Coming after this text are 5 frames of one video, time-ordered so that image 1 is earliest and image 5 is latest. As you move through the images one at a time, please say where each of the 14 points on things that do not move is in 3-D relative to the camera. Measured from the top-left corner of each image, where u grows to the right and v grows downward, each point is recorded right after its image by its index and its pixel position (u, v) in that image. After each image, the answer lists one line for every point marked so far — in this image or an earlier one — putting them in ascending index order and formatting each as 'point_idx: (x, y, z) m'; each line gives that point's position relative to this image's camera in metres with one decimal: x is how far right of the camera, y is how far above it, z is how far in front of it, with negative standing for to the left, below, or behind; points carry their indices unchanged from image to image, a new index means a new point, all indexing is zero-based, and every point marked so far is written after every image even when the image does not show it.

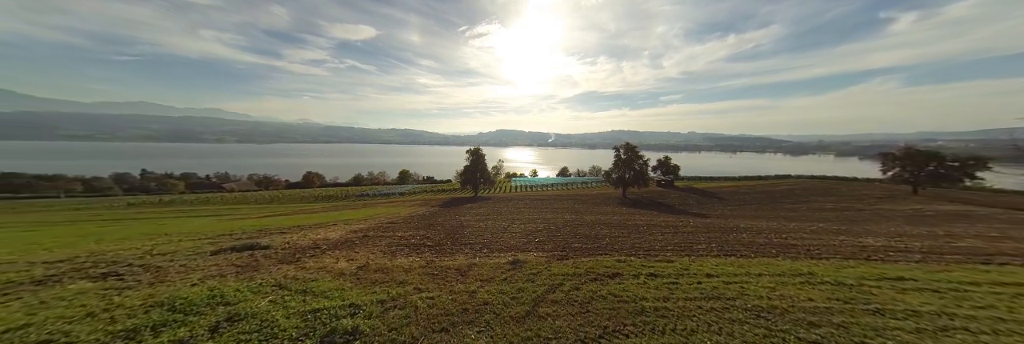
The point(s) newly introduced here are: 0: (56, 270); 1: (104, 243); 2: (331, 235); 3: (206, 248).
0: (-10.9, -2.3, +5.3) m
1: (-16.1, -2.7, +8.6) m
2: (-8.5, -3.0, +10.2) m
3: (-10.7, -2.6, +7.7) m
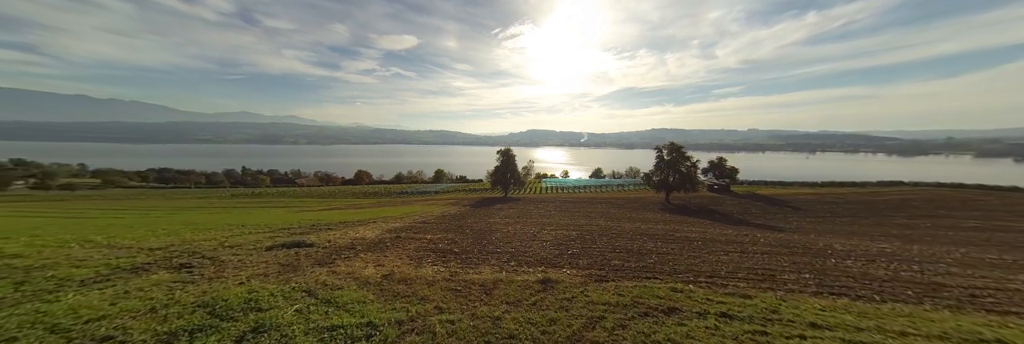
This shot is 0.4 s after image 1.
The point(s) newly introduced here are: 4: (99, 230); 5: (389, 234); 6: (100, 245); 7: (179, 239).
0: (-10.2, -2.4, +6.2) m
1: (-14.8, -2.7, +10.2) m
2: (-7.1, -3.1, +10.7) m
3: (-9.6, -2.7, +8.6) m
4: (-20.3, -2.7, +10.7) m
5: (-6.4, -3.3, +11.3) m
6: (-14.0, -2.4, +7.5) m
7: (-13.2, -2.6, +8.7) m
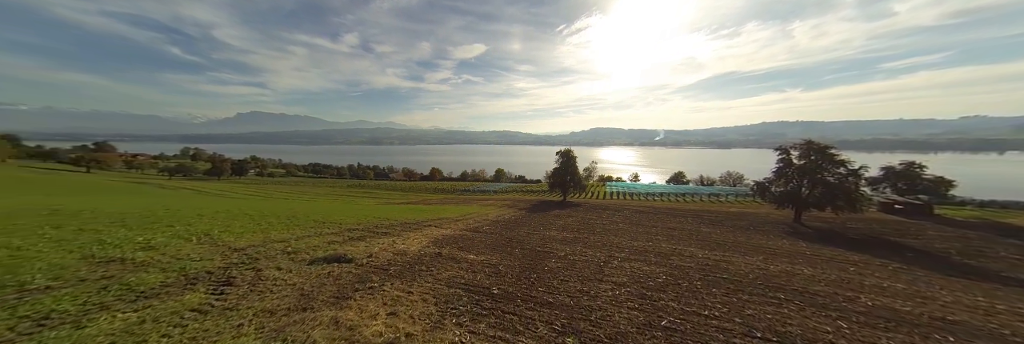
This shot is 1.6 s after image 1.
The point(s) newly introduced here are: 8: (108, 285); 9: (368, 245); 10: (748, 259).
0: (-8.8, -2.7, +6.6) m
1: (-12.2, -2.9, +11.8) m
2: (-4.7, -3.5, +10.2) m
3: (-7.6, -3.0, +8.8) m
4: (-17.3, -2.7, +13.6) m
5: (-3.8, -3.7, +10.6) m
6: (-12.1, -2.6, +8.9) m
7: (-11.0, -2.8, +9.8) m
8: (-8.9, -2.5, +4.9) m
9: (-6.4, -3.2, +9.7) m
10: (+13.3, -4.9, +12.2) m
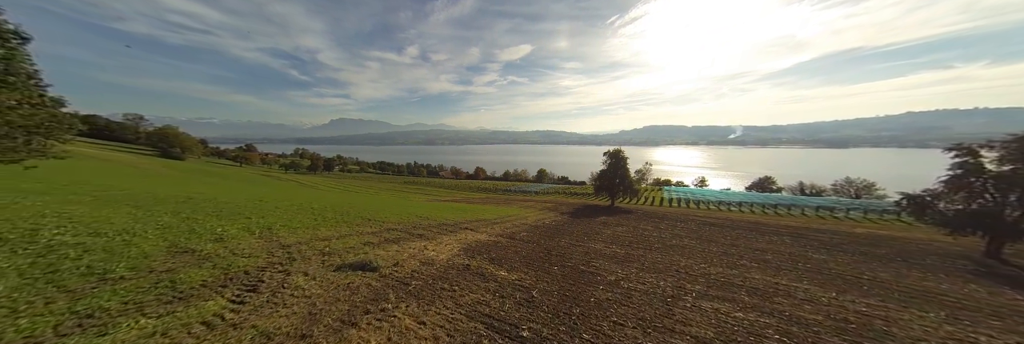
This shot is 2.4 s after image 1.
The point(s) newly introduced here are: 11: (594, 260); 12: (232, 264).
0: (-7.8, -2.8, +6.9) m
1: (-10.2, -2.9, +12.6) m
2: (-3.1, -3.7, +9.6) m
3: (-6.2, -3.1, +8.8) m
4: (-14.8, -2.6, +15.4) m
5: (-2.2, -3.8, +9.8) m
6: (-10.6, -2.6, +9.7) m
7: (-9.4, -2.9, +10.5) m
8: (-8.2, -2.5, +5.2) m
9: (-4.8, -3.3, +9.5) m
10: (+14.9, -5.4, +8.1) m
11: (+4.8, -5.0, +12.5) m
12: (-8.2, -2.7, +6.4) m
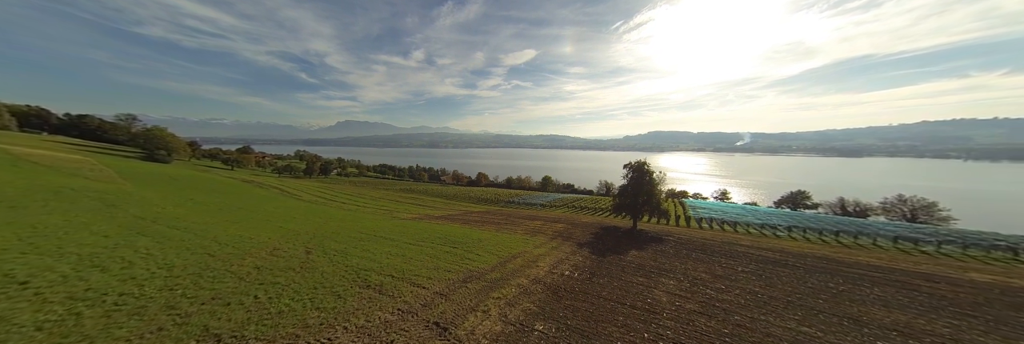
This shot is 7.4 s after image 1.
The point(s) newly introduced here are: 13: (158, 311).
0: (-7.5, -4.7, -1.2) m
1: (-9.8, -5.0, +4.6) m
2: (-2.8, -5.7, +1.5) m
3: (-5.9, -5.1, +0.7) m
4: (-14.4, -4.6, +7.4) m
5: (-1.9, -5.9, +1.7) m
6: (-10.3, -4.6, +1.7) m
7: (-9.1, -4.9, +2.4) m
8: (-8.0, -4.5, -2.9) m
9: (-4.5, -5.4, +1.4) m
10: (+15.2, -7.7, -0.3) m
11: (+5.1, -7.2, +4.3) m
12: (-7.9, -4.6, -1.6) m
13: (-12.4, -5.0, +7.9) m
